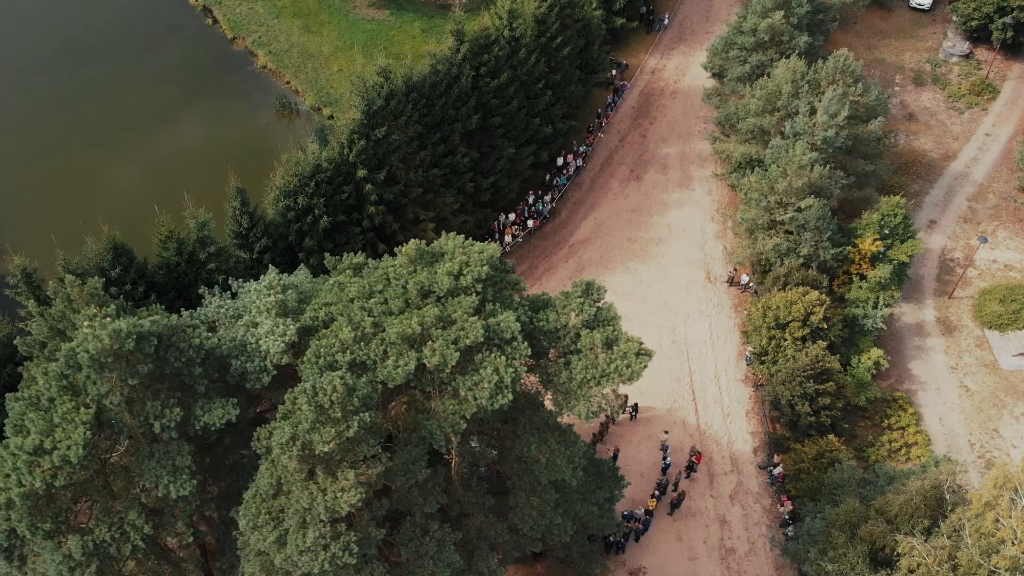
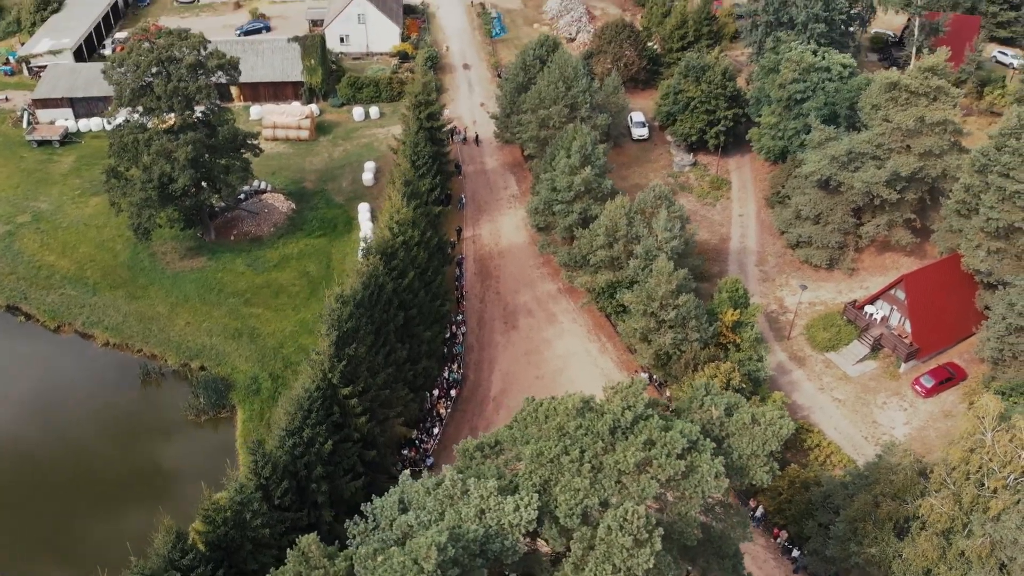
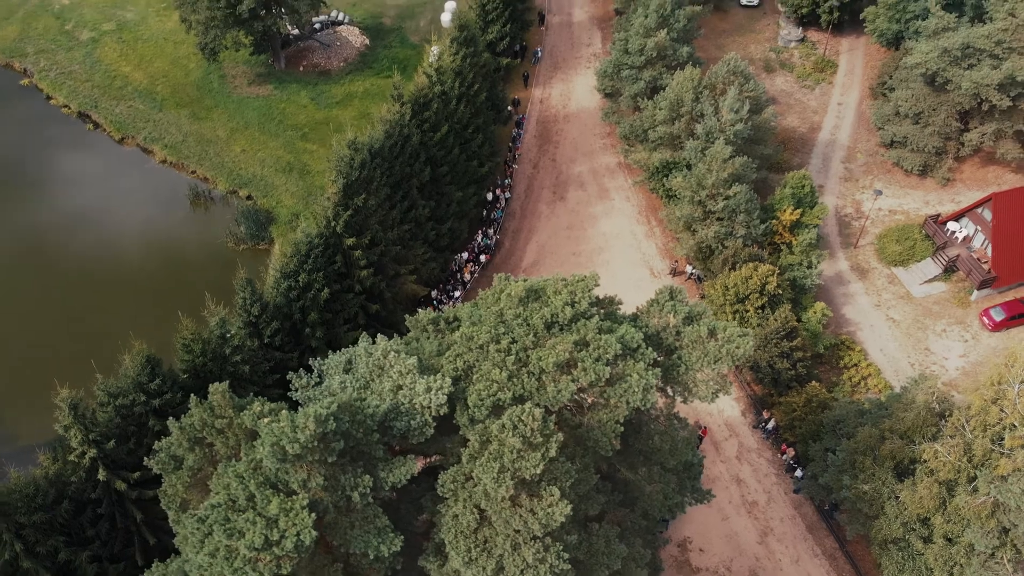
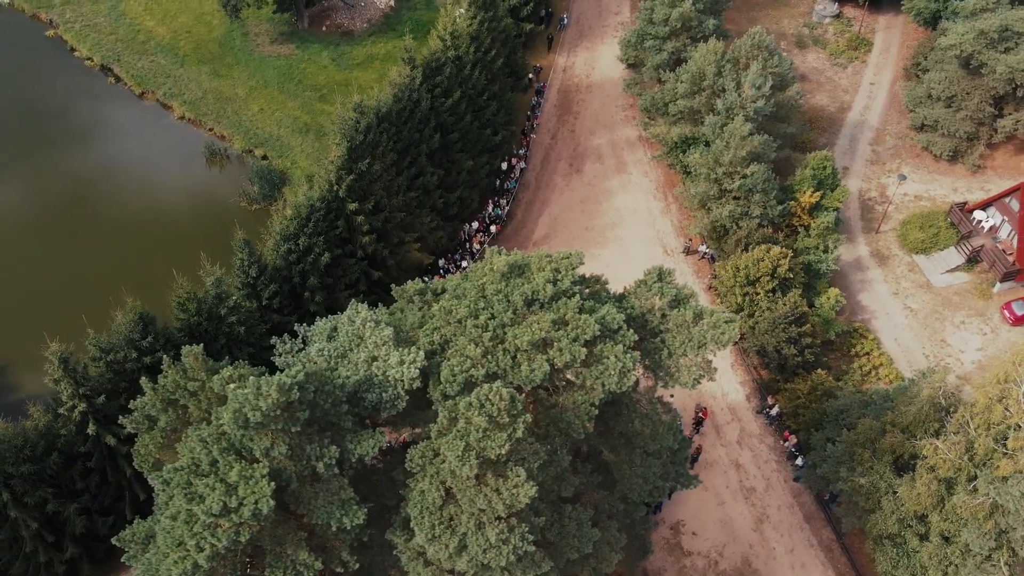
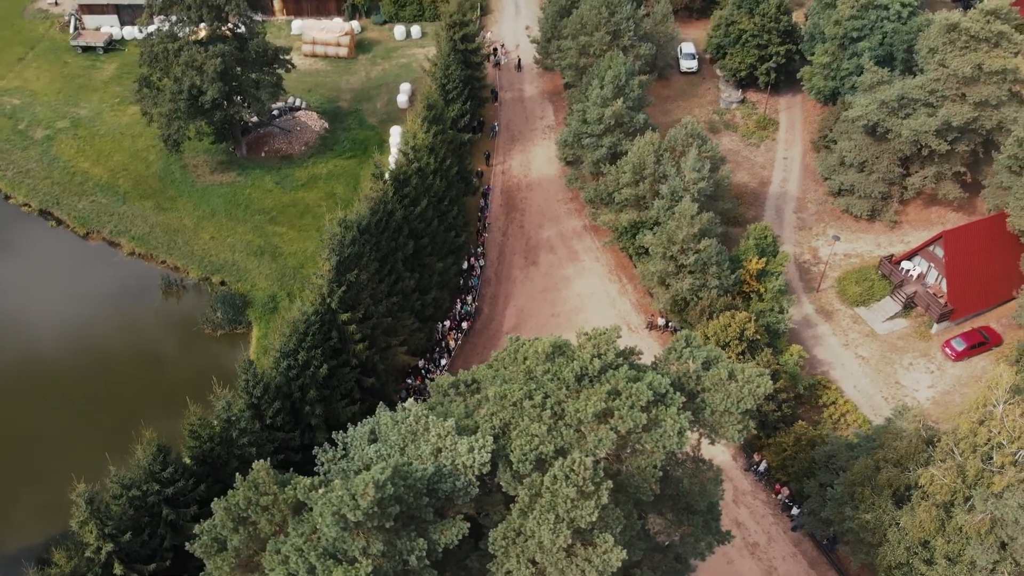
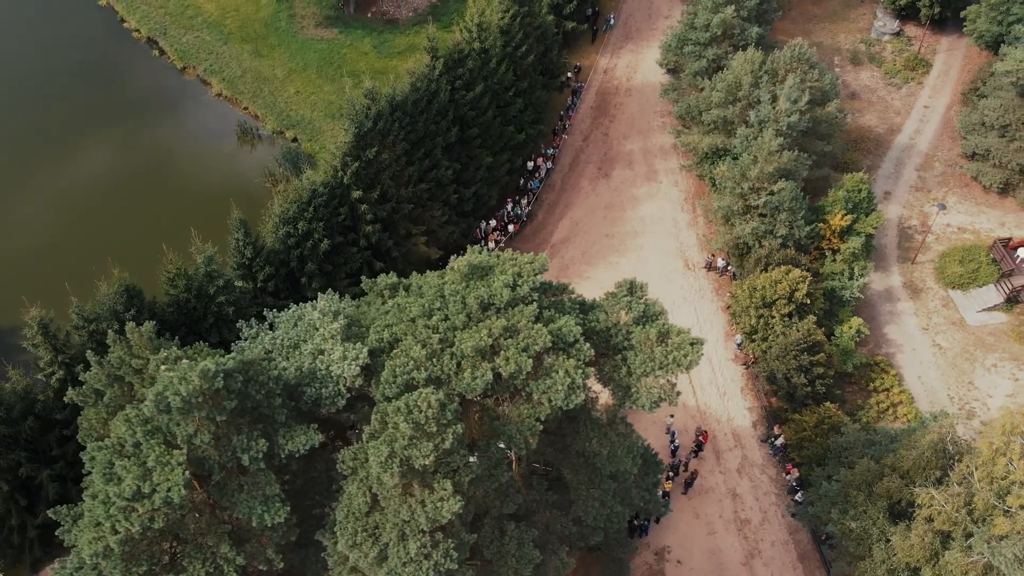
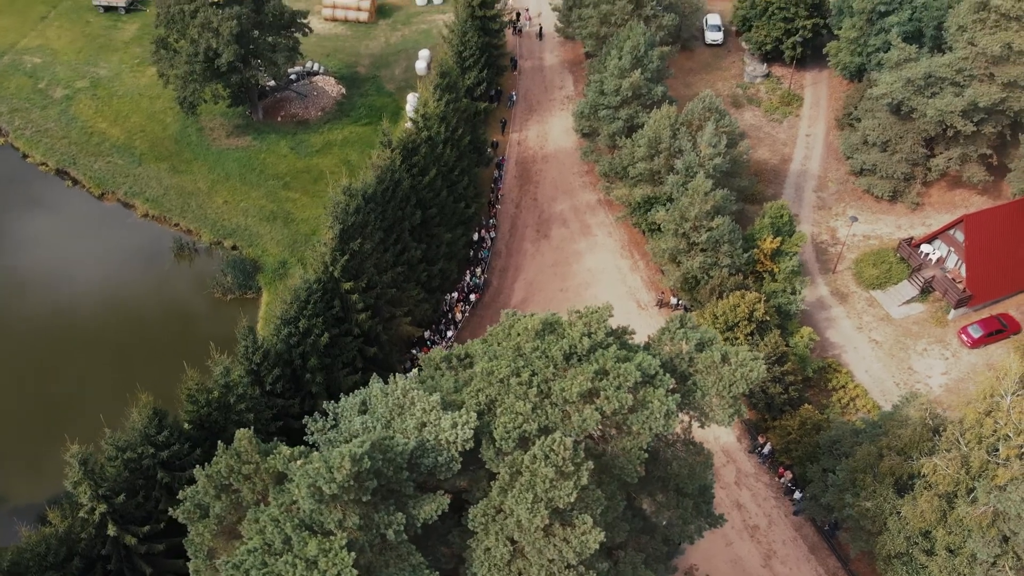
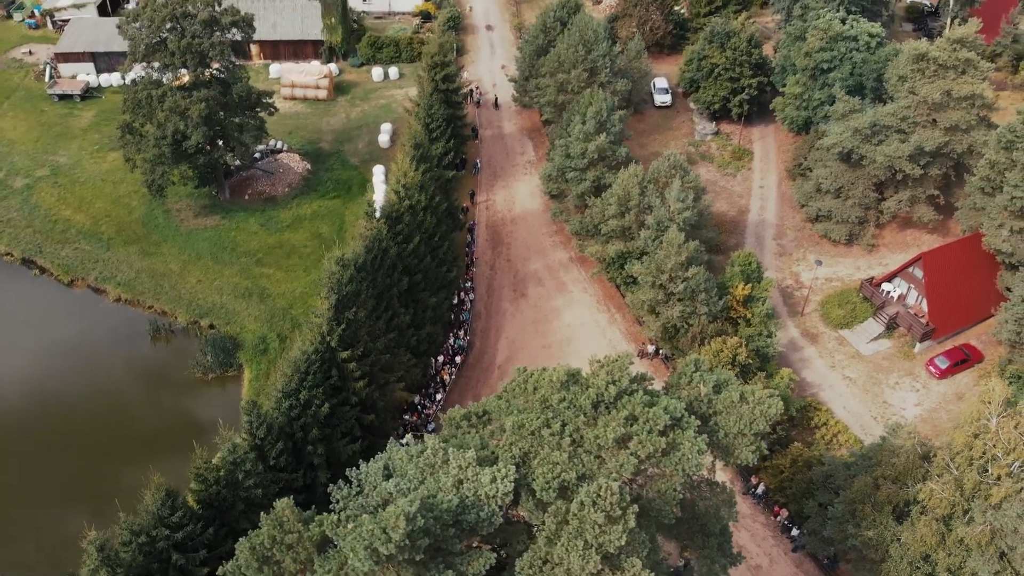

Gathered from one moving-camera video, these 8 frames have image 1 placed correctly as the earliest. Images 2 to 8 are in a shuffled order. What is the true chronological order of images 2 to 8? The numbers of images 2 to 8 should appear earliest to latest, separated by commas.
6, 4, 3, 7, 5, 8, 2
